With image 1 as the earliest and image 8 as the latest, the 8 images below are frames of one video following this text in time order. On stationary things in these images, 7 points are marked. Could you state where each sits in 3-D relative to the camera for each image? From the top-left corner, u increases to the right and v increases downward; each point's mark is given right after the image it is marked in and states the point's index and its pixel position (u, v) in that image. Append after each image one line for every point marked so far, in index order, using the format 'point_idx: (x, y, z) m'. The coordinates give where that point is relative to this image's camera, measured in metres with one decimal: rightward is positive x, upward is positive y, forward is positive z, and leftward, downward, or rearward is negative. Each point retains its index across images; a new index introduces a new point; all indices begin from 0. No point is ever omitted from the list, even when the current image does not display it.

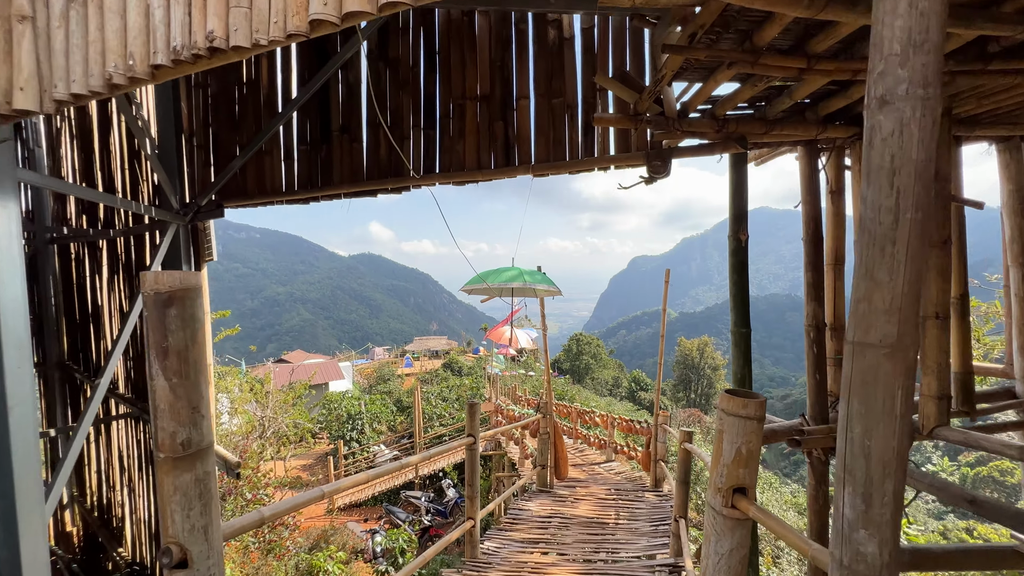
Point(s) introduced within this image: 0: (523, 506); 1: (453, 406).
0: (+0.1, -1.8, +3.4) m
1: (-1.8, -3.5, +12.1) m
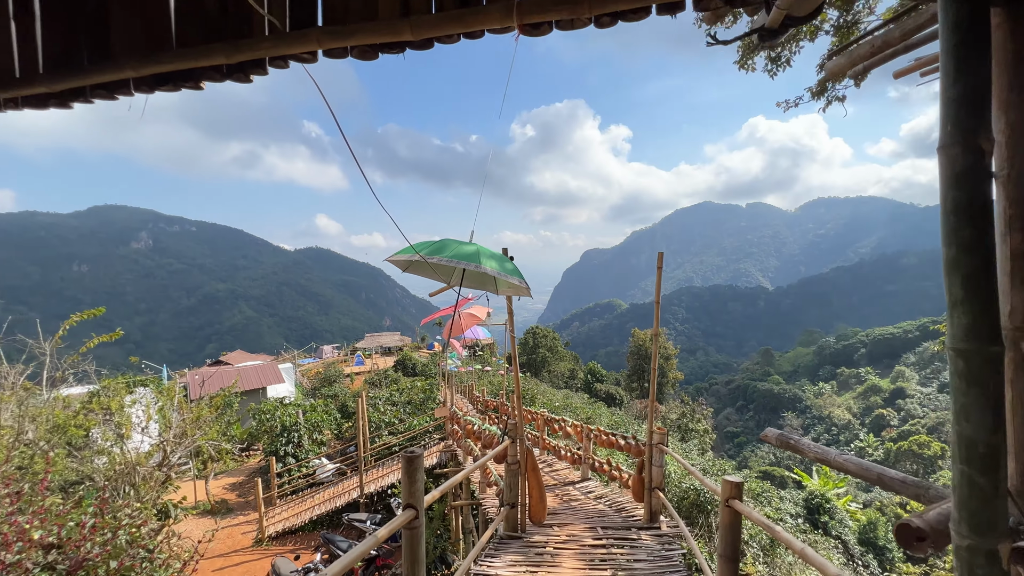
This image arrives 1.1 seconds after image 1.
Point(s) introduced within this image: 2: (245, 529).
0: (-0.1, -1.8, +2.6) m
1: (-2.9, -3.3, +11.0) m
2: (-4.9, -4.5, +7.7) m
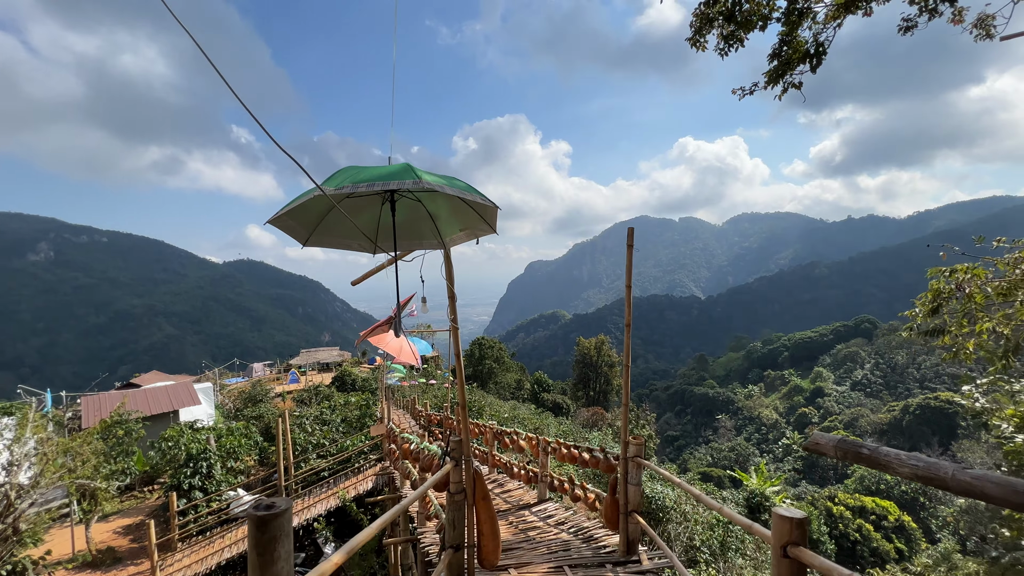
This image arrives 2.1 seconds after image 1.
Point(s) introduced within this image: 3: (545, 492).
0: (-0.4, -1.6, +1.9) m
1: (-4.2, -3.4, +9.8) m
2: (-5.8, -4.5, +6.3) m
3: (+0.3, -2.2, +4.4) m
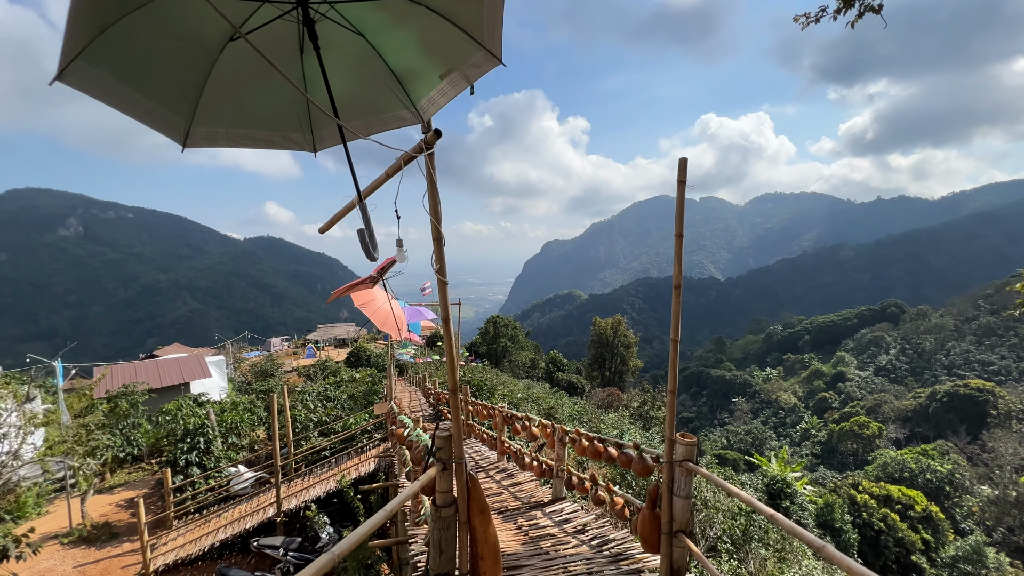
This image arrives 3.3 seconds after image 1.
0: (-0.4, -1.4, +1.2) m
1: (-3.9, -2.8, +9.4) m
2: (-5.6, -4.0, +6.0) m
3: (+0.4, -1.8, +3.7) m
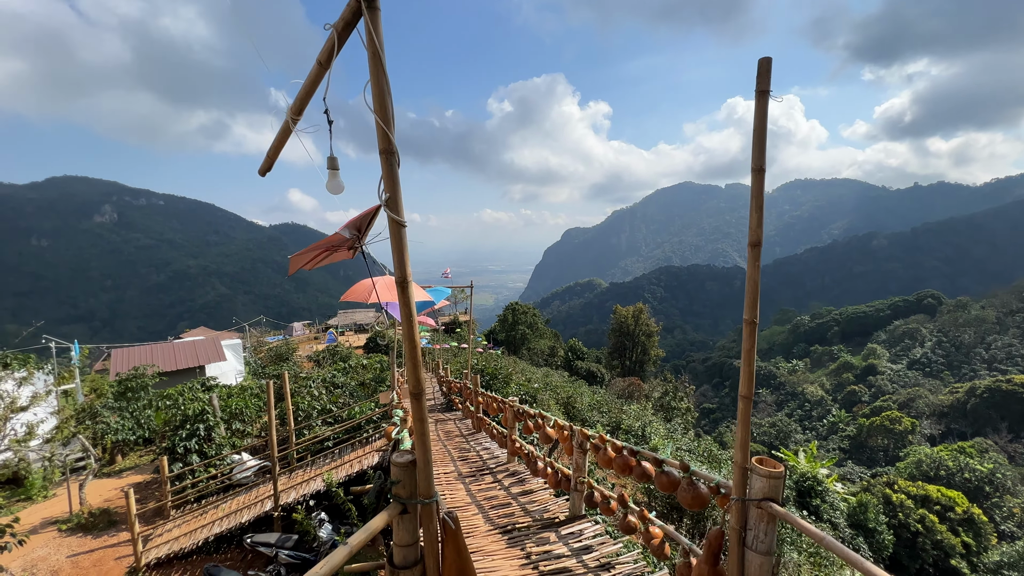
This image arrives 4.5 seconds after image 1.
0: (-0.4, -1.3, +0.6) m
1: (-3.6, -2.4, +9.0) m
2: (-5.4, -3.7, +5.7) m
3: (+0.5, -1.6, +3.1) m
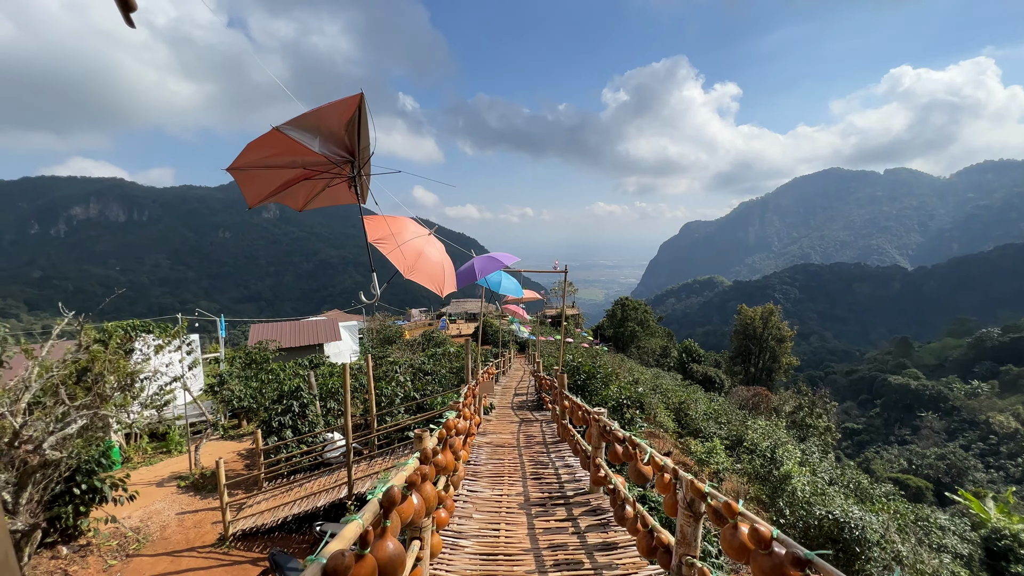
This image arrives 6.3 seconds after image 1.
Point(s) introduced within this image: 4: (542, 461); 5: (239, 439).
0: (-0.7, -1.1, -0.2) m
1: (-1.6, -2.0, +8.7) m
2: (-4.3, -3.3, +6.0) m
3: (+0.8, -1.5, +2.0) m
4: (+0.4, -2.0, +4.8) m
5: (-6.0, -3.3, +8.8) m
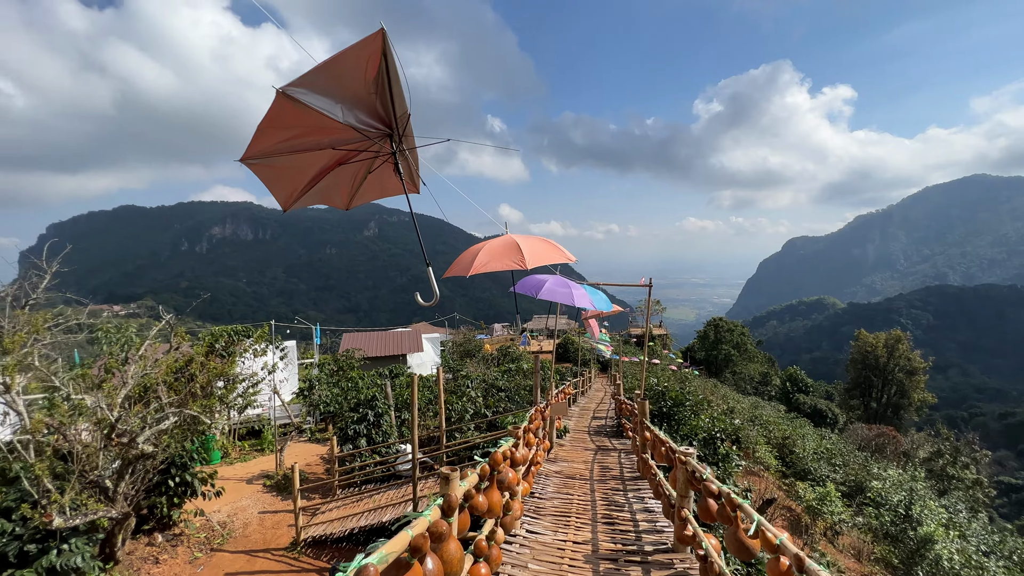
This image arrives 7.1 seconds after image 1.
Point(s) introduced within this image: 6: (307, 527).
0: (-1.0, -1.1, -0.5) m
1: (-0.1, -2.3, +8.4) m
2: (-3.3, -3.5, +6.2) m
3: (+1.0, -1.5, +1.3) m
4: (+1.1, -2.2, +4.2) m
5: (-4.3, -3.5, +9.3) m
6: (-2.9, -3.3, +5.7) m
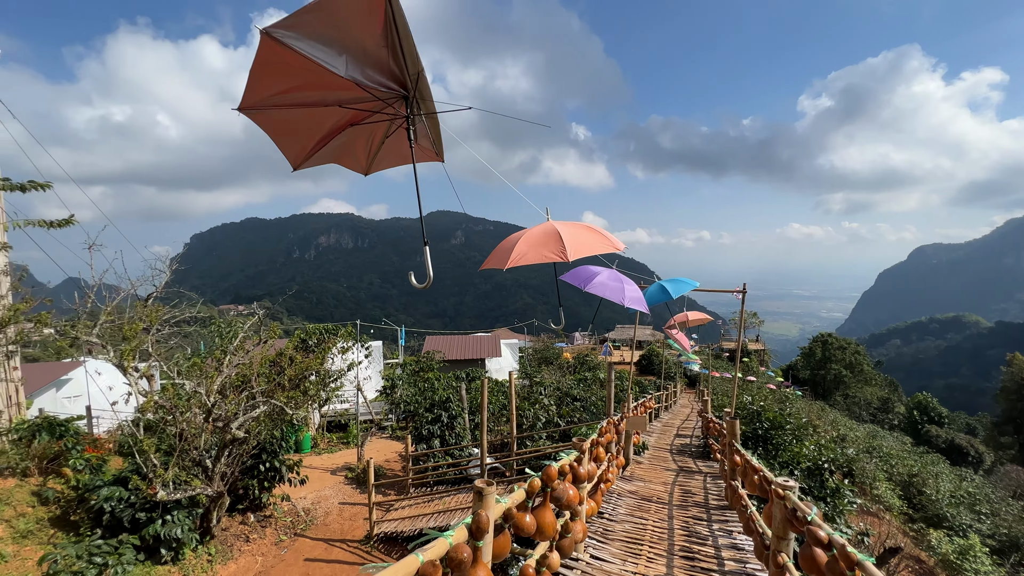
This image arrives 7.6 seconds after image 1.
0: (-1.2, -1.0, -0.6) m
1: (+1.3, -2.4, +7.9) m
2: (-2.2, -3.5, +6.4) m
3: (+1.0, -1.5, +0.8) m
4: (+1.7, -2.2, +3.6) m
5: (-2.6, -3.6, +9.6) m
6: (-1.9, -3.3, +5.8) m
